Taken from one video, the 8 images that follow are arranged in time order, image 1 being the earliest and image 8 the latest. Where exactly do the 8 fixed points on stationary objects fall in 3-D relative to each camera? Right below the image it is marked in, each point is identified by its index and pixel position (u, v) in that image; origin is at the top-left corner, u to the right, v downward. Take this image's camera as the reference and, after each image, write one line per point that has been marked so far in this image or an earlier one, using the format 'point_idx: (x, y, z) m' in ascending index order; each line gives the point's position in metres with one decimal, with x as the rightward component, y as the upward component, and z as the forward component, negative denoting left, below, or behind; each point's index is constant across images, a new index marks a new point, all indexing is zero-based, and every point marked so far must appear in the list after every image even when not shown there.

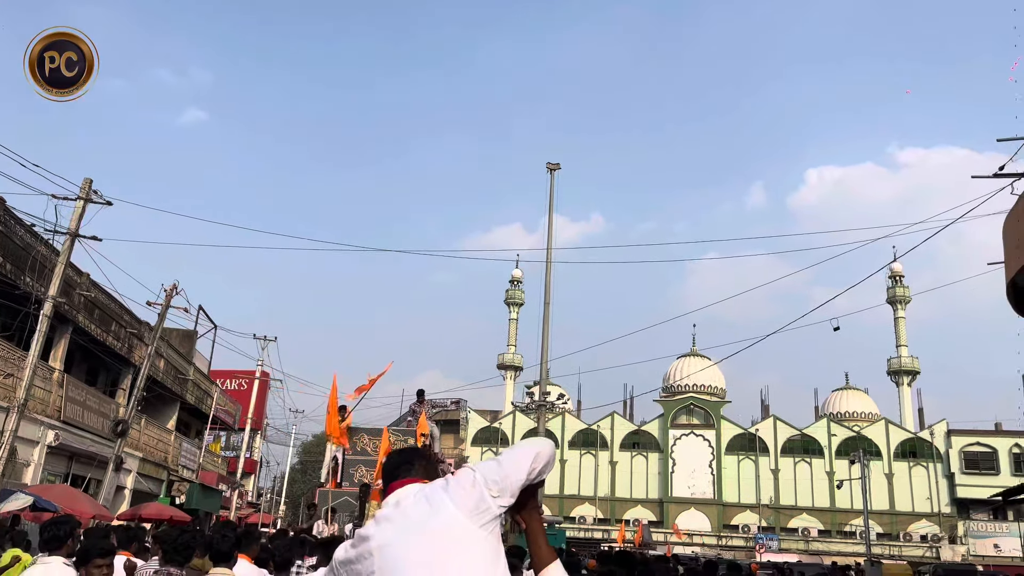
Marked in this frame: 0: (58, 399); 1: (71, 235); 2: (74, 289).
0: (-10.9, -2.7, +19.7) m
1: (-7.8, +0.9, +14.5) m
2: (-10.6, 0.0, +19.8) m
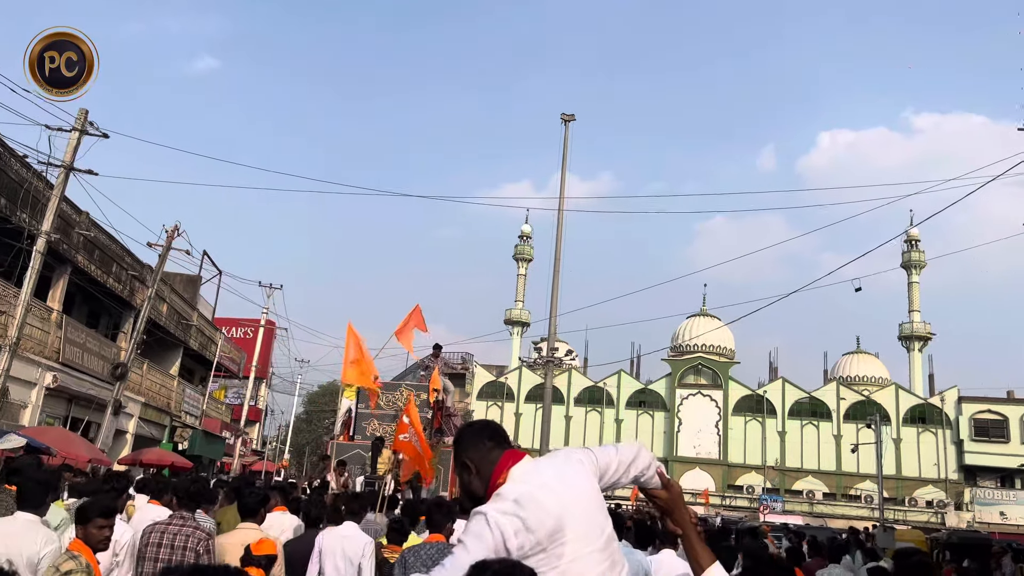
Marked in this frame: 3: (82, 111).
0: (-10.7, -1.2, +19.2) m
1: (-7.5, +2.0, +13.8) m
2: (-10.2, +1.4, +19.2) m
3: (-7.4, +3.1, +14.0) m
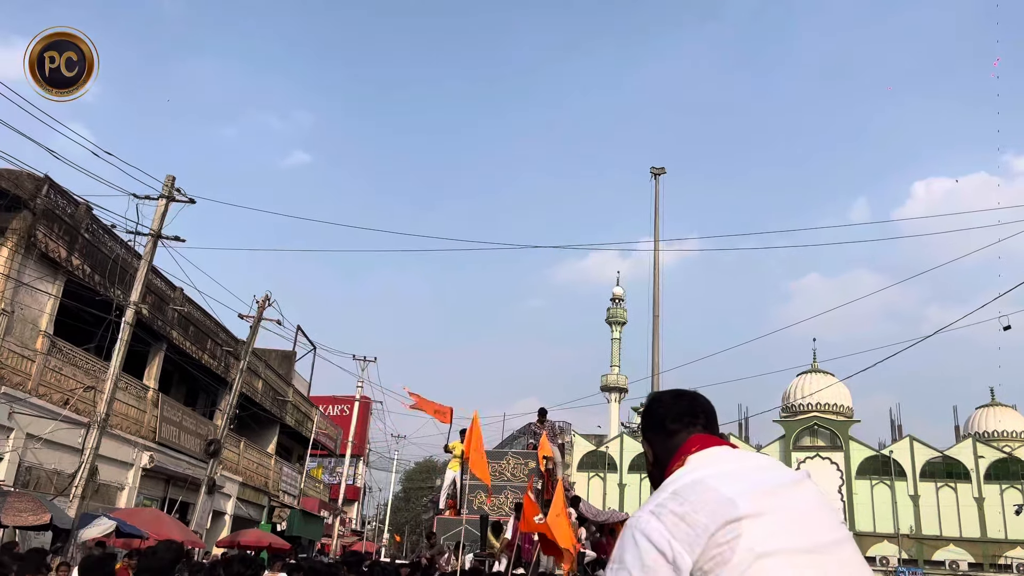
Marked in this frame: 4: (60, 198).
0: (-8.3, -3.0, +18.9) m
1: (-5.9, +0.9, +13.4) m
2: (-8.0, -0.4, +19.0) m
3: (-5.7, +1.9, +13.7) m
4: (-7.7, +1.5, +14.1) m
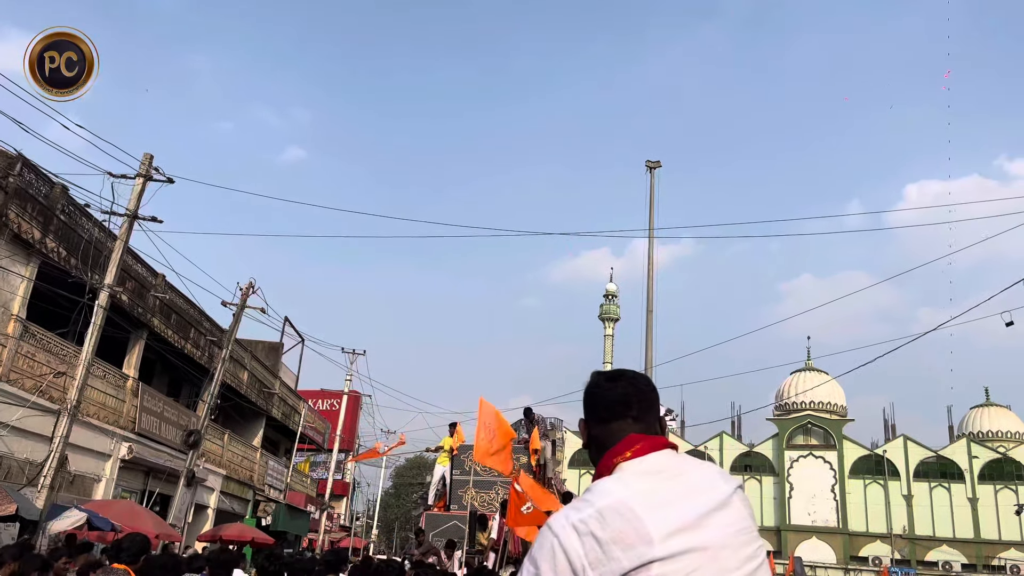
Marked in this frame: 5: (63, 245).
0: (-8.5, -2.7, +18.3) m
1: (-6.0, +1.1, +12.9) m
2: (-8.2, -0.1, +18.4) m
3: (-5.9, +2.1, +13.2) m
4: (-7.9, +1.8, +13.5) m
5: (-7.8, +0.7, +14.3) m
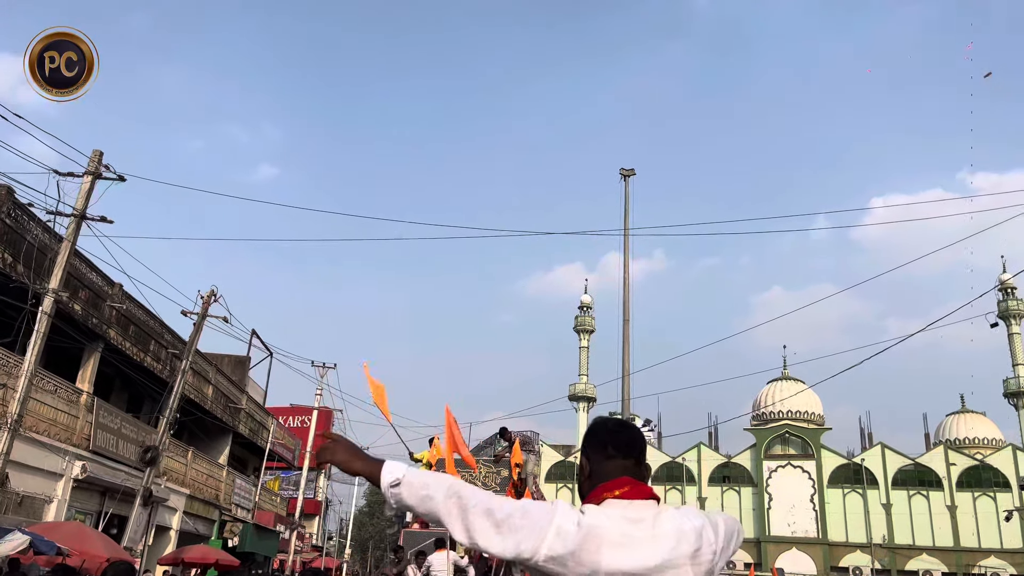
0: (-9.0, -2.9, +17.3) m
1: (-6.4, +1.1, +12.1) m
2: (-8.7, -0.3, +17.5) m
3: (-6.3, +2.1, +12.4) m
4: (-8.3, +1.7, +12.6) m
5: (-8.3, +0.6, +13.4) m
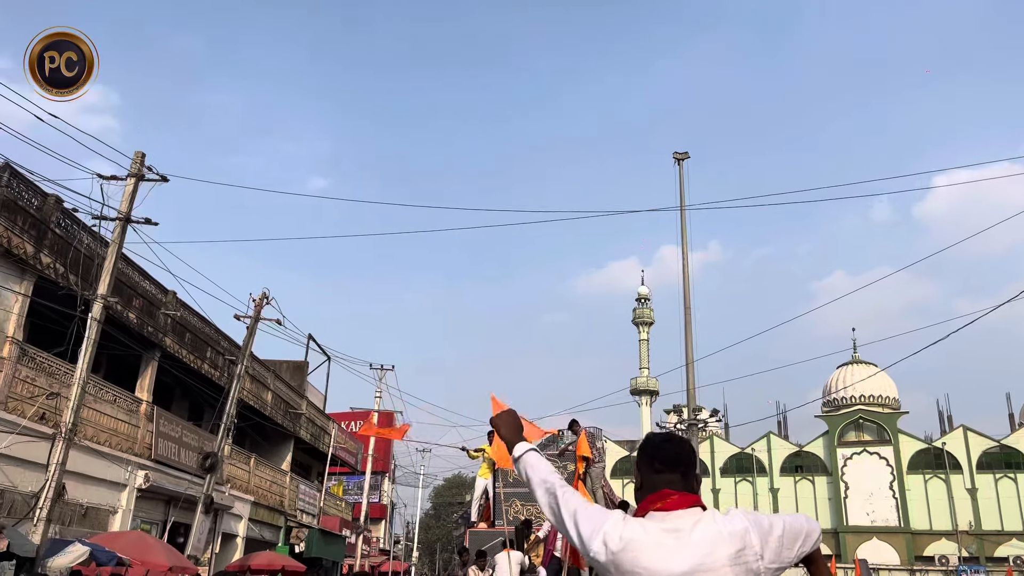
0: (-7.7, -3.1, +17.2) m
1: (-5.6, +1.0, +11.8) m
2: (-7.5, -0.4, +17.4) m
3: (-5.5, +2.0, +12.1) m
4: (-7.5, +1.5, +12.5) m
5: (-7.4, +0.5, +13.3) m
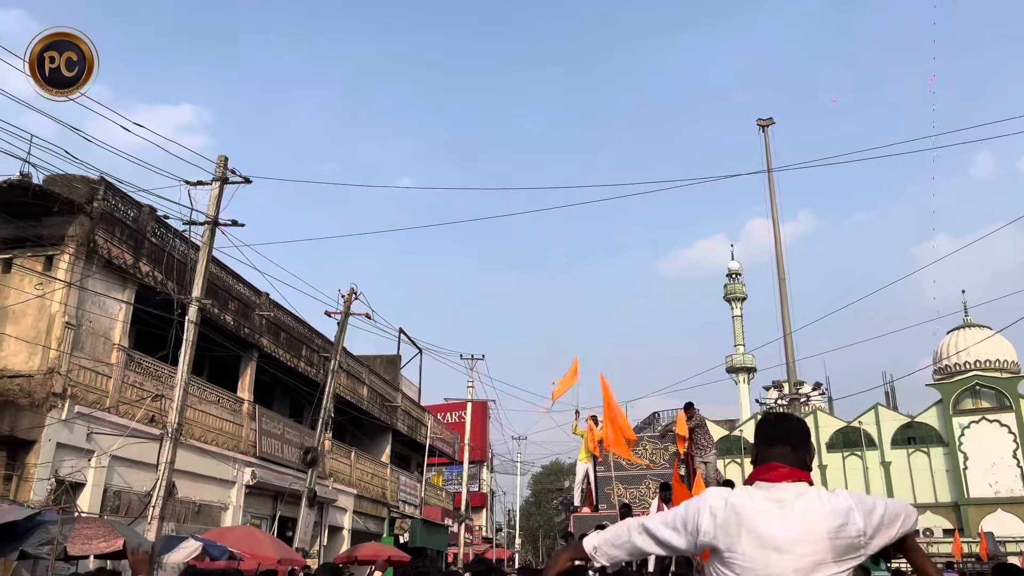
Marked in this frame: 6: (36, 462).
0: (-5.7, -3.1, +17.7) m
1: (-4.4, +1.0, +12.1) m
2: (-5.6, -0.5, +17.8) m
3: (-4.4, +2.0, +12.4) m
4: (-6.3, +1.4, +13.0) m
5: (-6.0, +0.3, +13.7) m
6: (-6.4, -2.4, +11.1) m
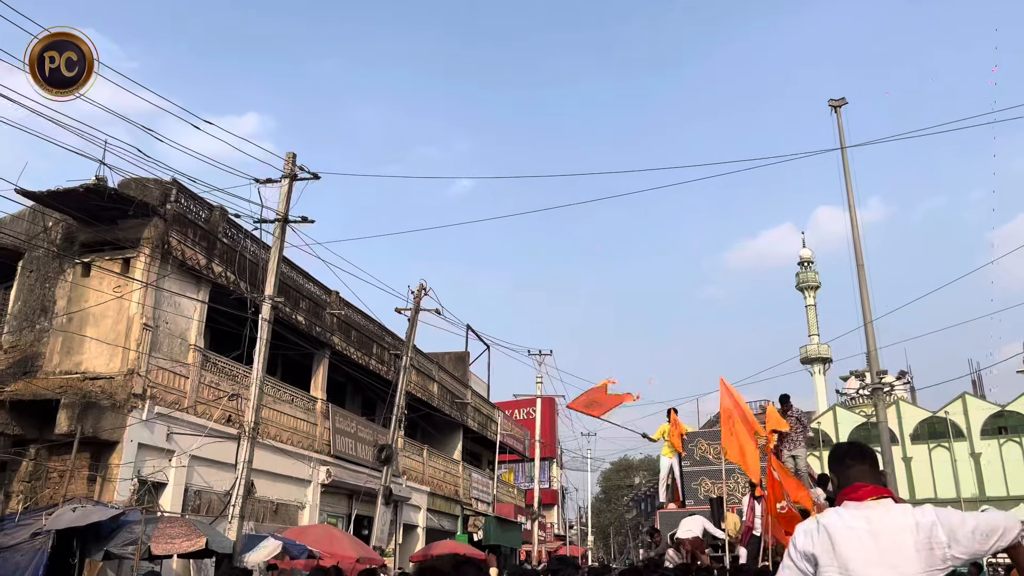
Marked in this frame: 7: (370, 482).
0: (-4.1, -3.1, +17.8) m
1: (-3.4, +1.0, +12.0) m
2: (-4.1, -0.4, +17.8) m
3: (-3.3, +2.0, +12.3) m
4: (-5.1, +1.4, +13.0) m
5: (-4.8, +0.3, +13.8) m
6: (-5.3, -2.4, +11.1) m
7: (-3.4, -4.7, +19.6) m
